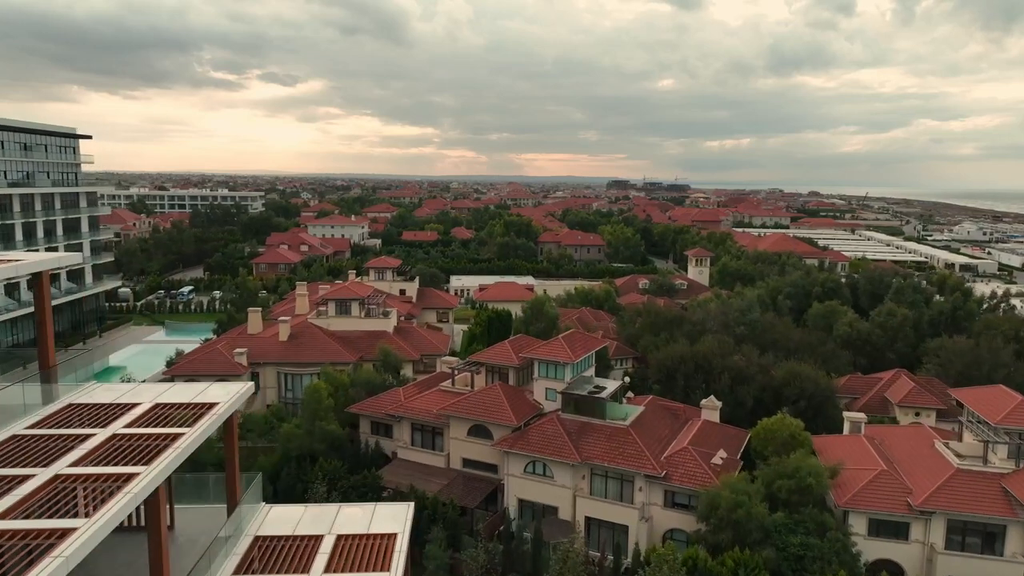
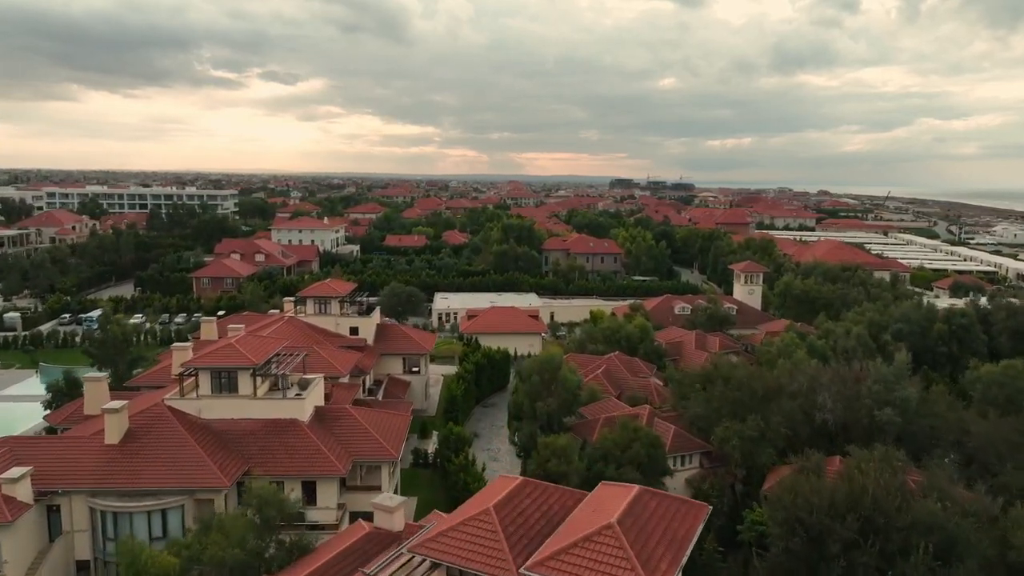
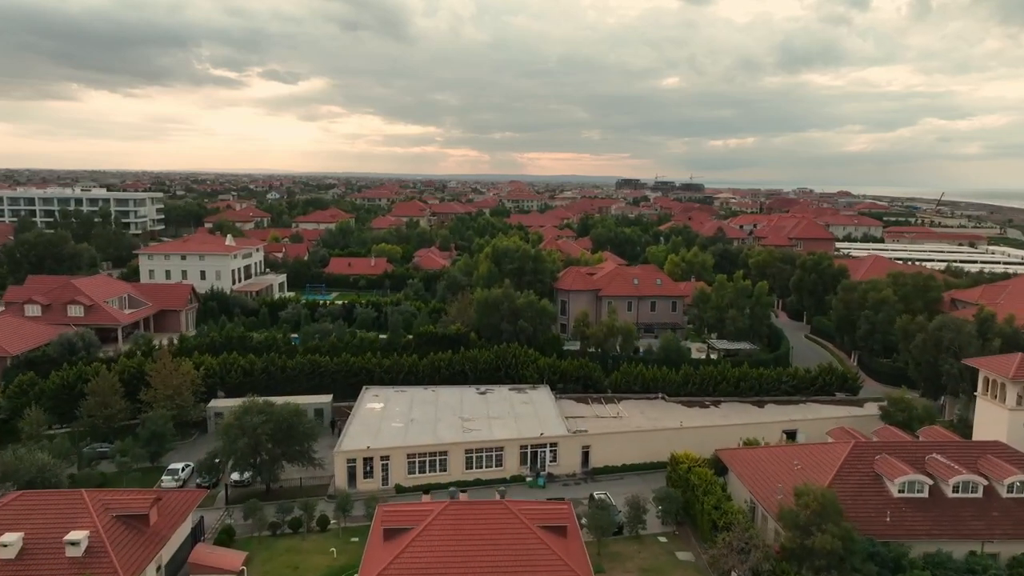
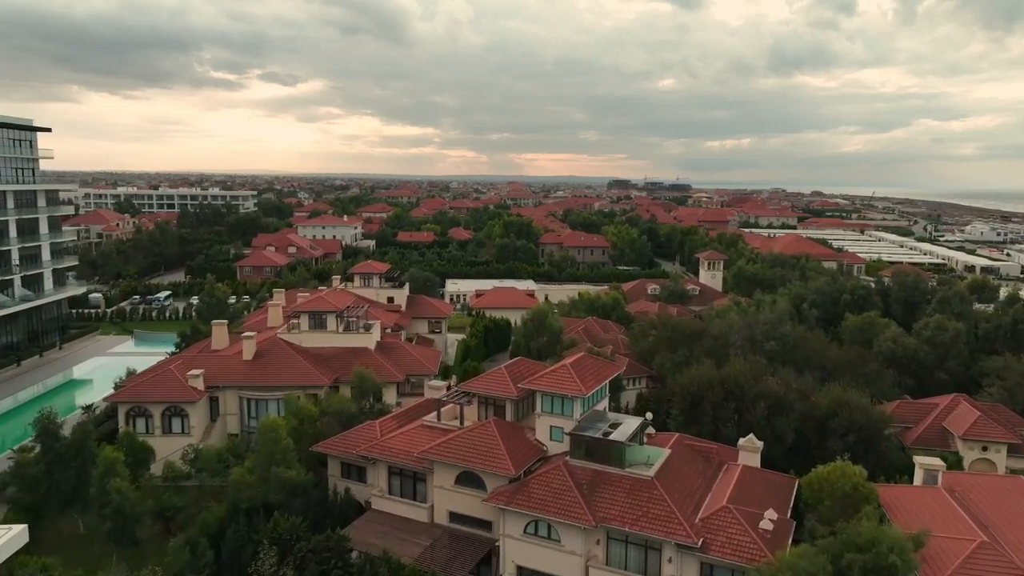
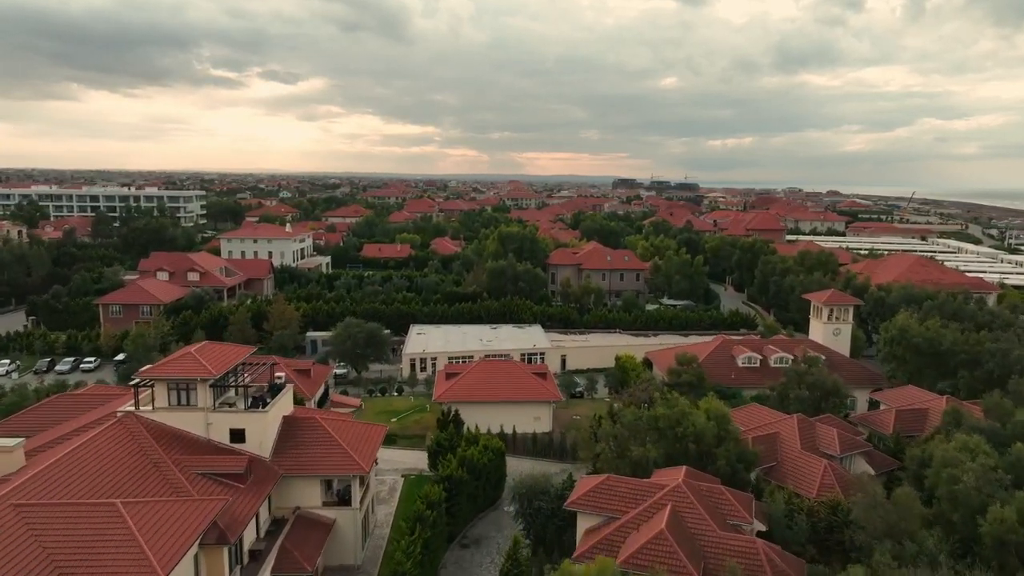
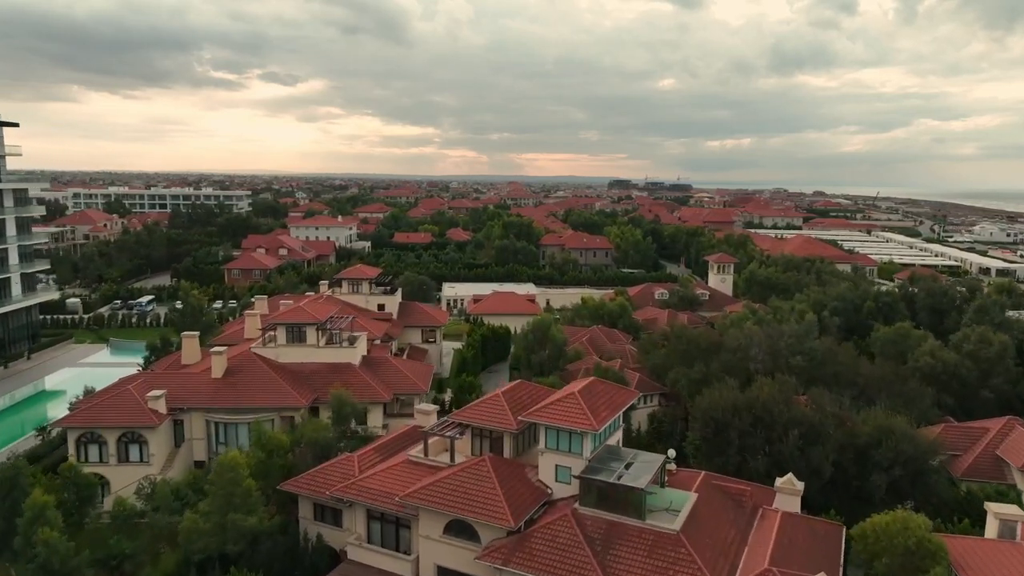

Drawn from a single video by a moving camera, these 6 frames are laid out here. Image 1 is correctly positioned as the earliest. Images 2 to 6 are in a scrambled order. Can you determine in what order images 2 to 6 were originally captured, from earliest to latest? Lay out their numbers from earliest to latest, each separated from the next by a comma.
4, 6, 2, 5, 3
